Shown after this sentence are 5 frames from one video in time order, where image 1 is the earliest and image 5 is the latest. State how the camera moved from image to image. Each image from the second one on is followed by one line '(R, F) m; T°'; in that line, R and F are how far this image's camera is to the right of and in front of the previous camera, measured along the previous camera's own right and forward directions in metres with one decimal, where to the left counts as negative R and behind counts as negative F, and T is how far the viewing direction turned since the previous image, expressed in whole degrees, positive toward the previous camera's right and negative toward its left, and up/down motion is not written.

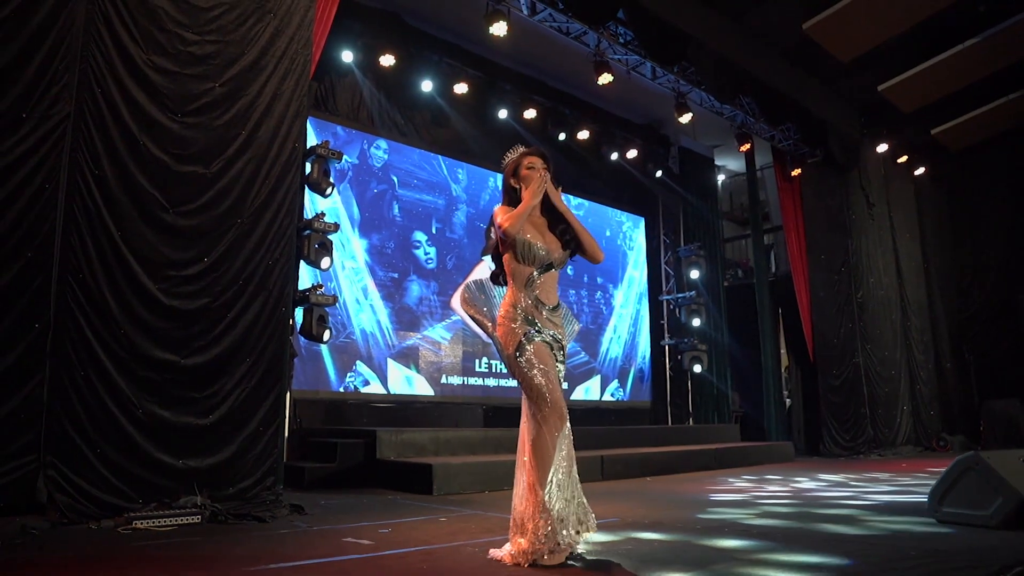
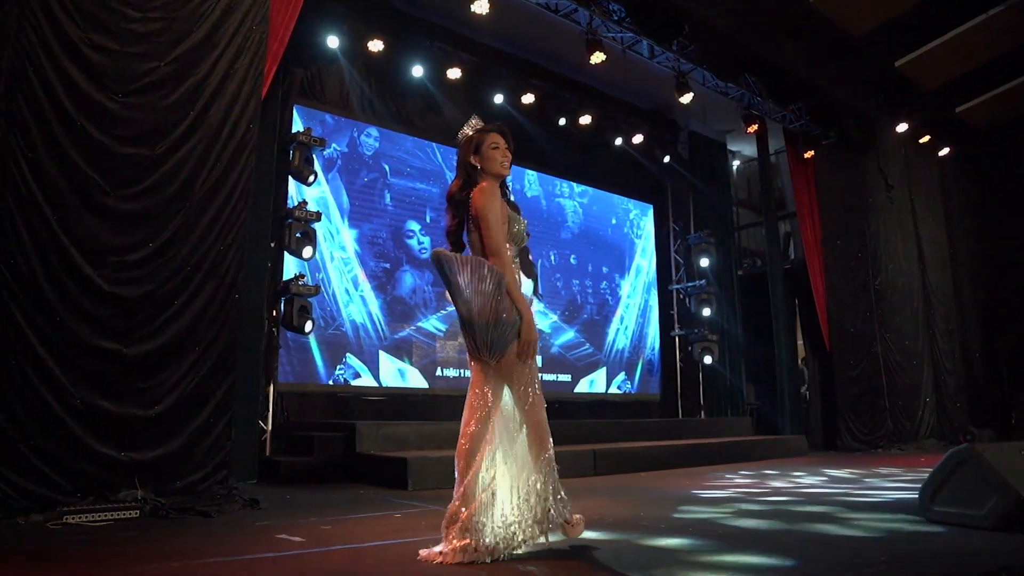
(+0.3, +0.2) m; -3°
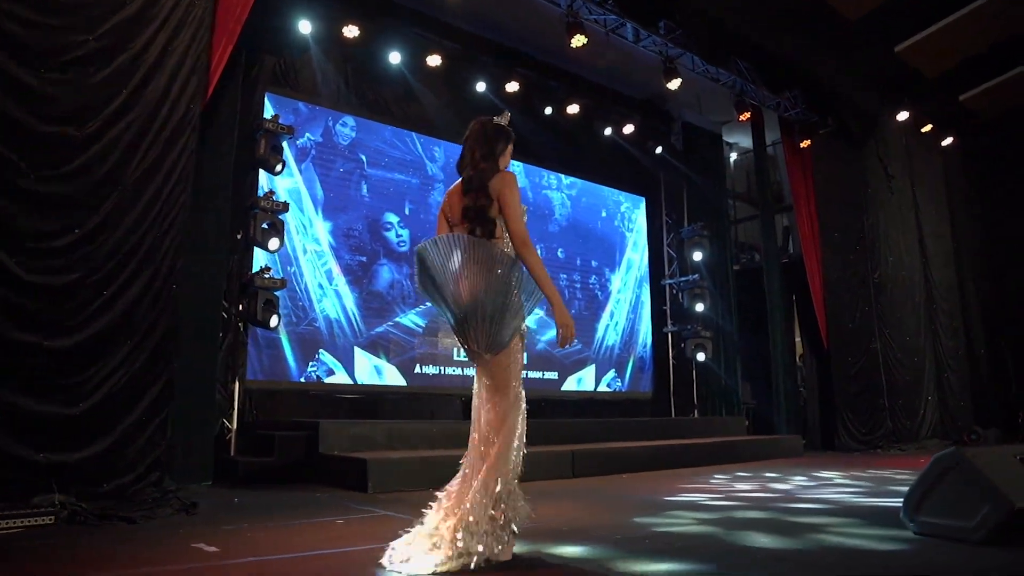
(+0.2, +0.2) m; -1°
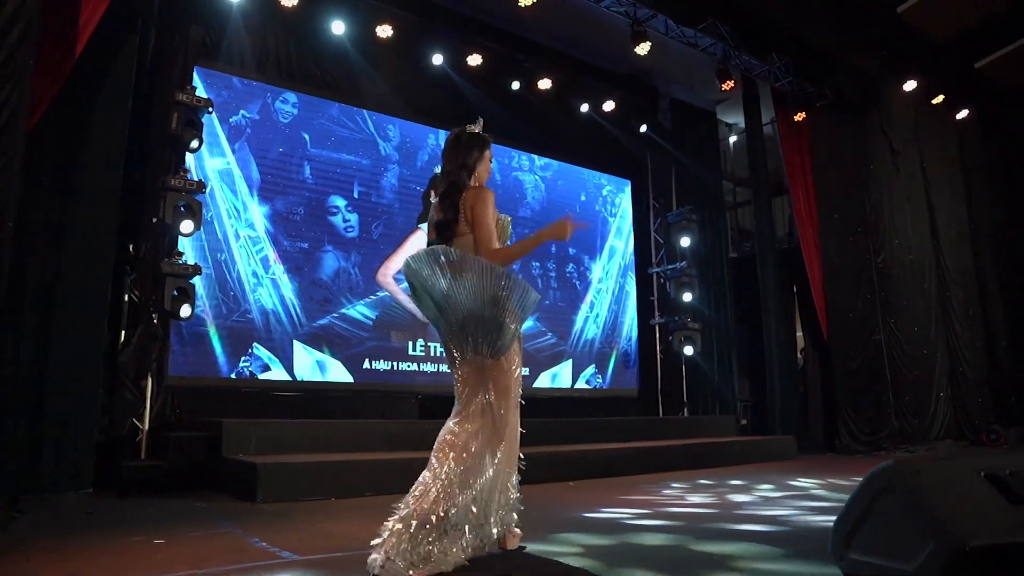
(+0.6, +0.5) m; -2°
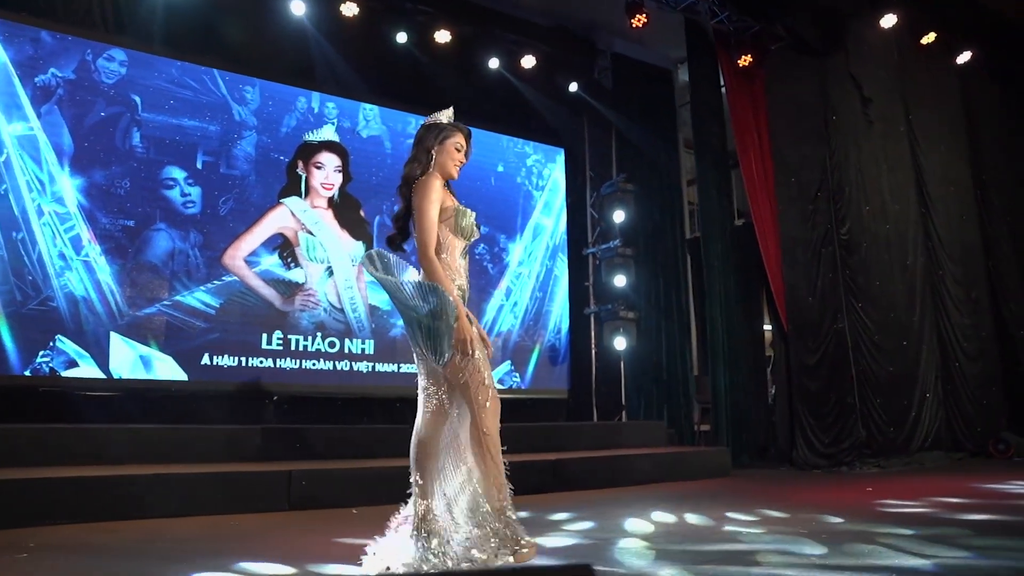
(+1.4, +1.0) m; -5°
